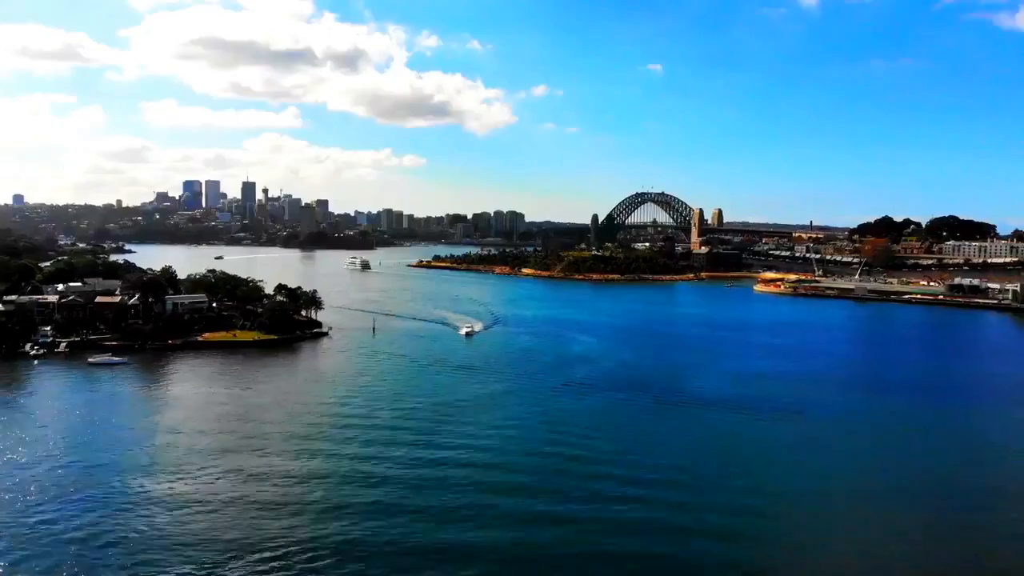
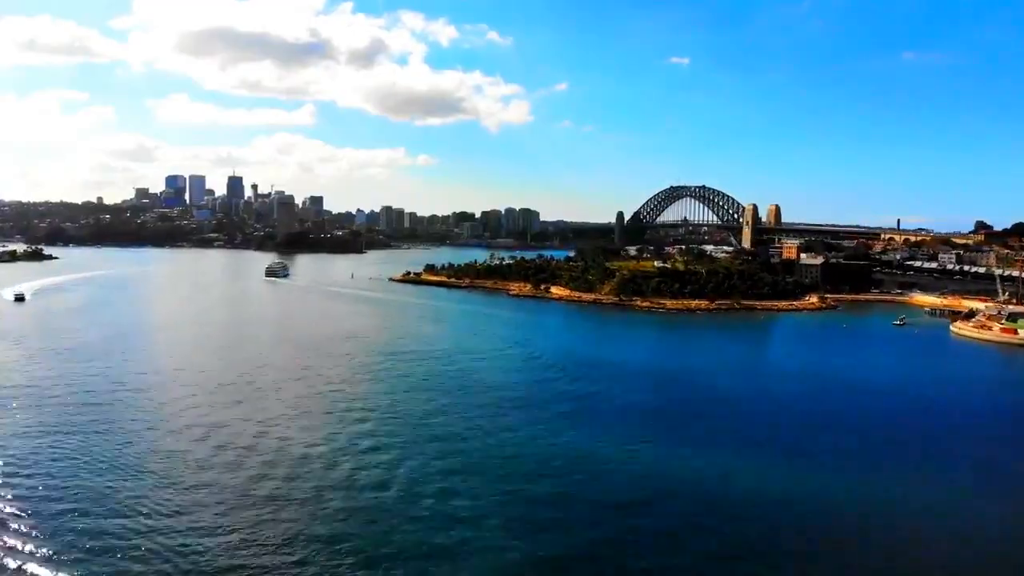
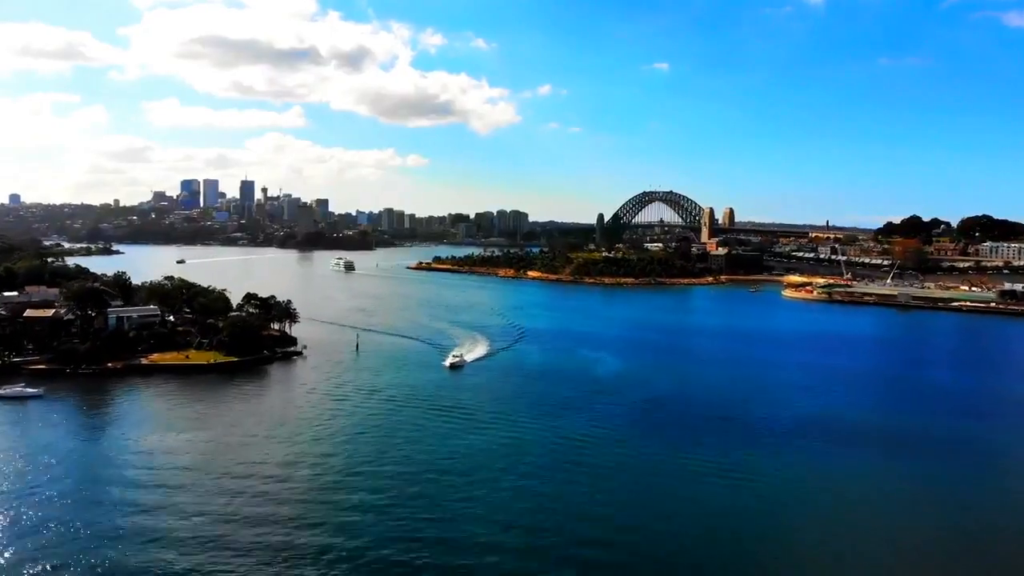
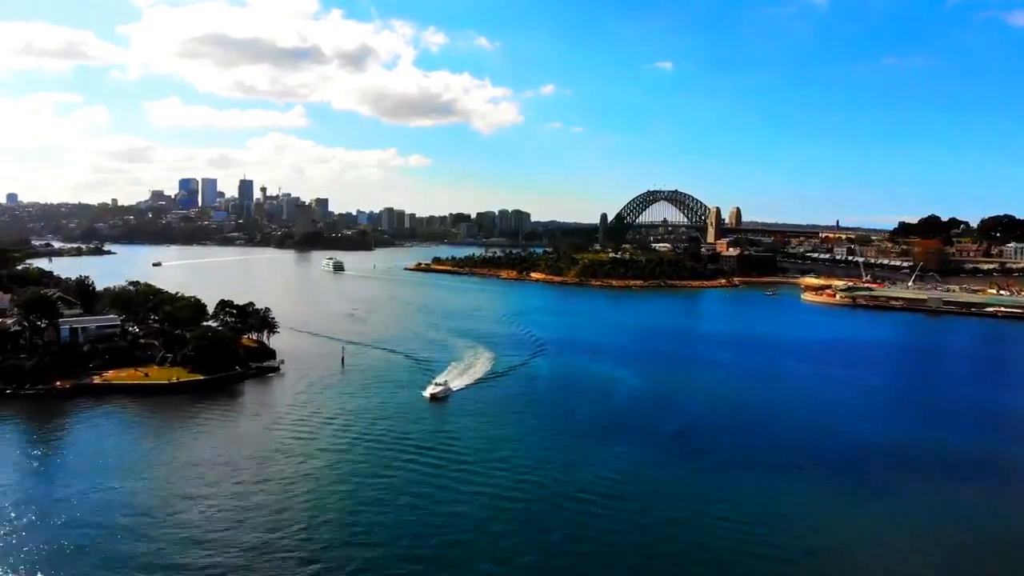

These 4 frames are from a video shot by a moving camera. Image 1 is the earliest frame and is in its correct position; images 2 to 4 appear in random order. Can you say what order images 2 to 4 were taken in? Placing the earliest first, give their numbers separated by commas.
3, 4, 2
